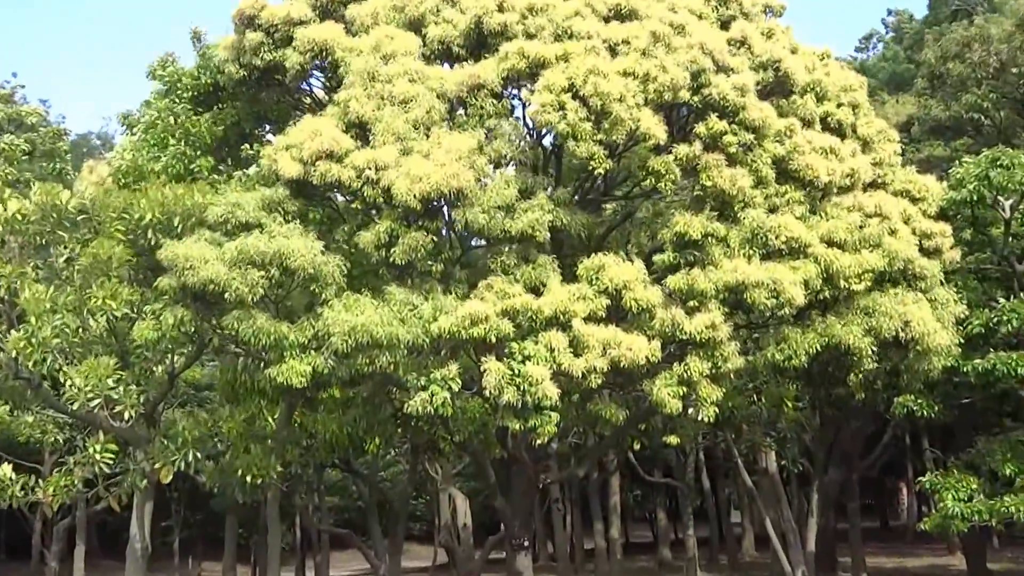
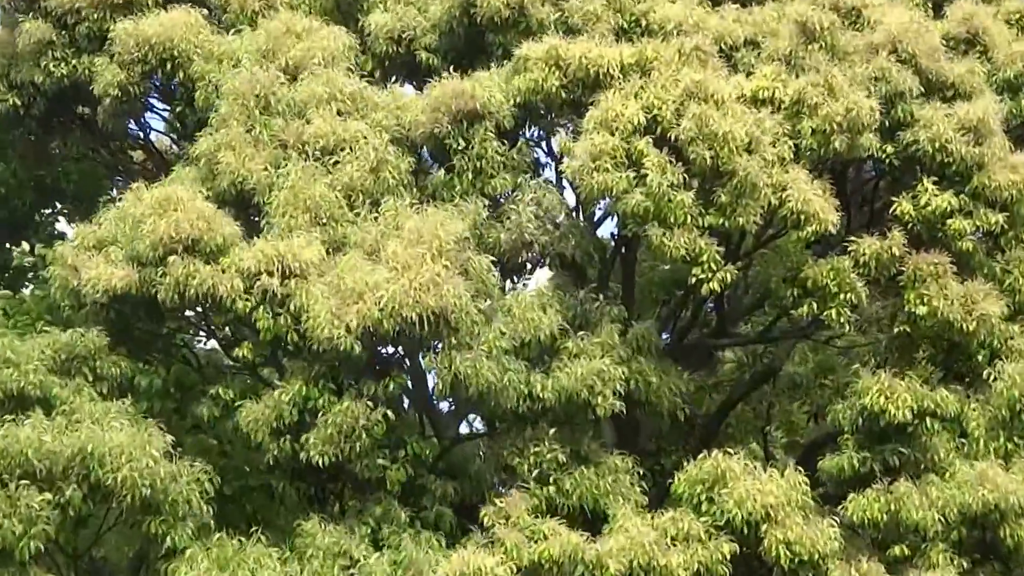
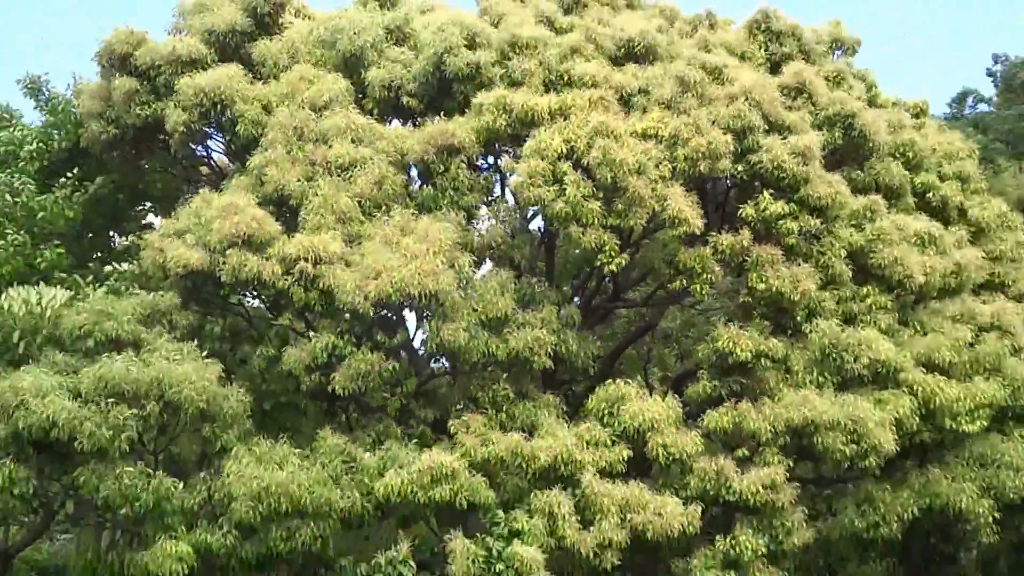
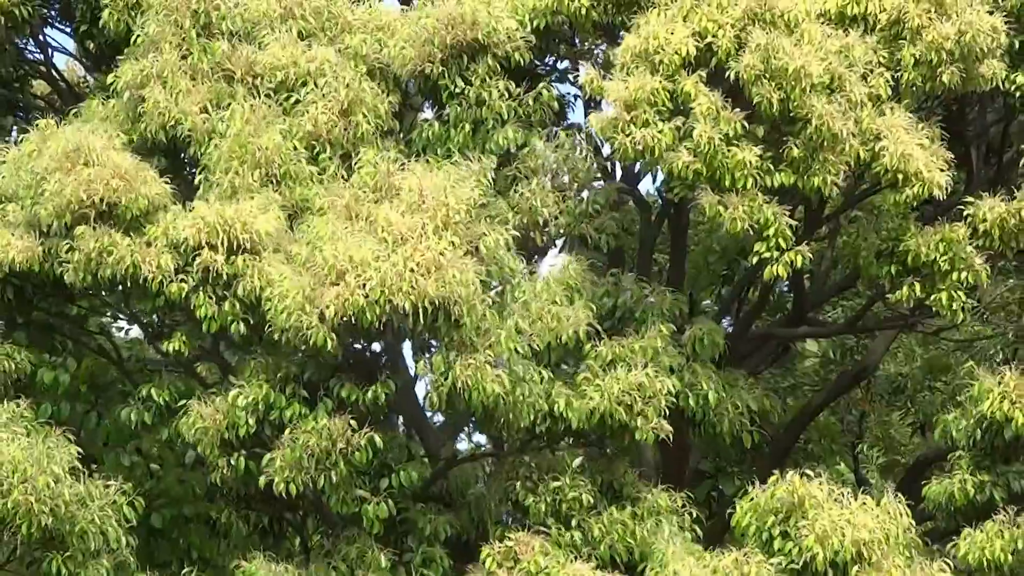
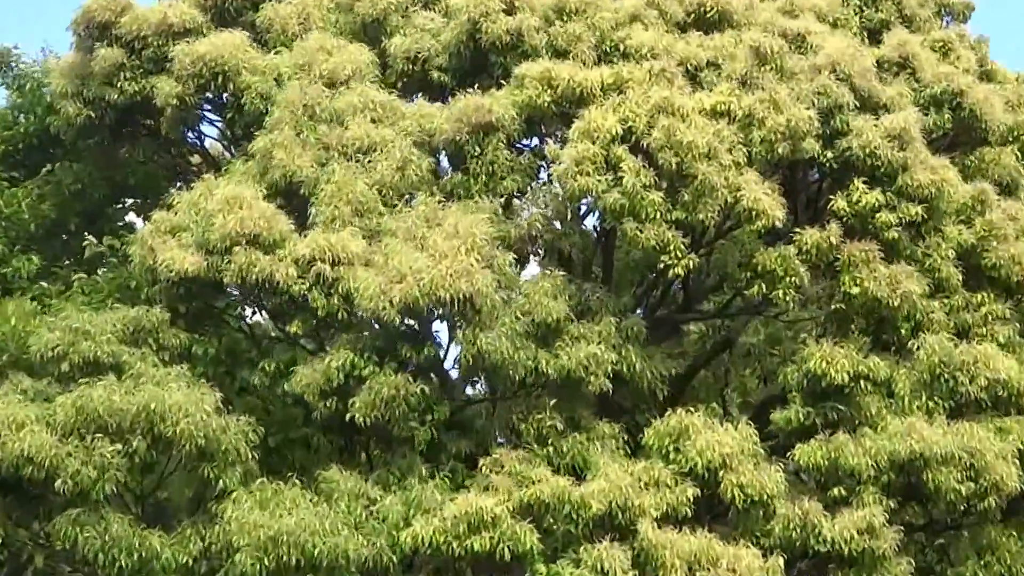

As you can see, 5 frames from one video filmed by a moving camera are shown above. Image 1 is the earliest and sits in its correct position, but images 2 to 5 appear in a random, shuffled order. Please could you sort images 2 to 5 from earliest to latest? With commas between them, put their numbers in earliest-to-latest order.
5, 2, 4, 3
